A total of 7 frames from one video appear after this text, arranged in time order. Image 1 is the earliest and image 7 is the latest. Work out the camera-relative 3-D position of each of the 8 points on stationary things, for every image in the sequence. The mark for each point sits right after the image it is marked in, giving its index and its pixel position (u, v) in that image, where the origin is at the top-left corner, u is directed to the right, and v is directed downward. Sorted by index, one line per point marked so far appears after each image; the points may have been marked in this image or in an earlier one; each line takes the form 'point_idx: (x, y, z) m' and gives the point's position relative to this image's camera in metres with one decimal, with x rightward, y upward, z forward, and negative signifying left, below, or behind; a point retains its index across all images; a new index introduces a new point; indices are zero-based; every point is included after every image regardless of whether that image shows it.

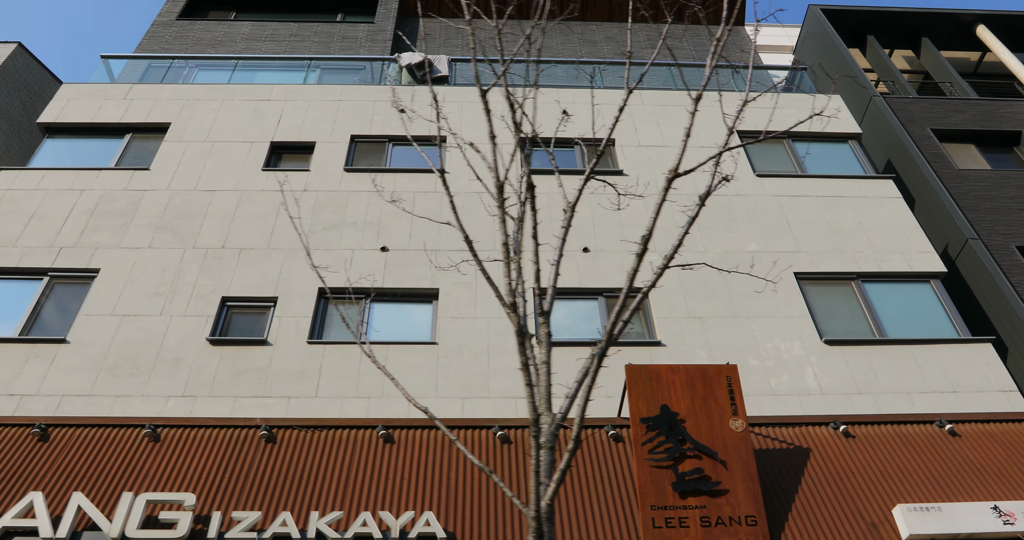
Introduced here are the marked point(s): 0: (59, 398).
0: (-6.2, -1.8, +10.8) m
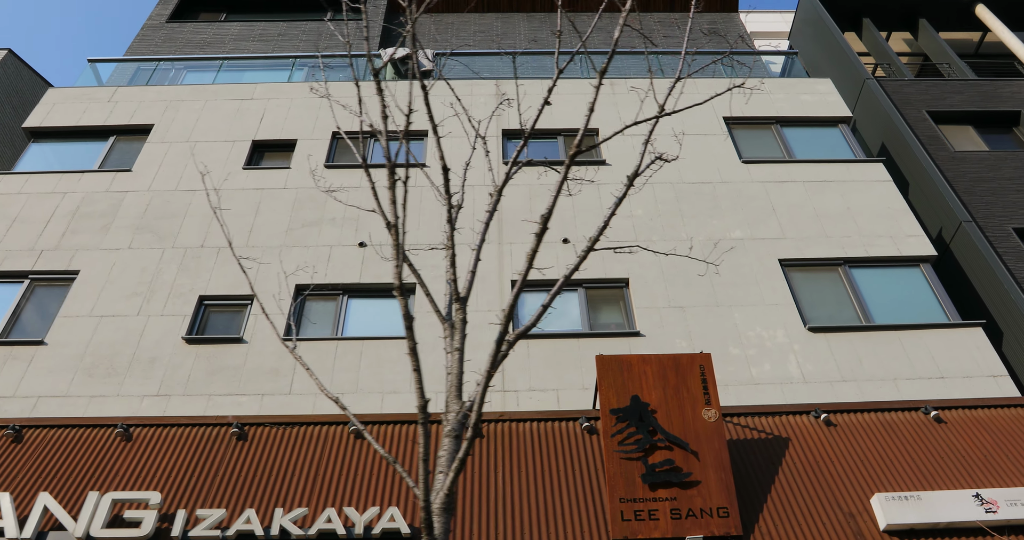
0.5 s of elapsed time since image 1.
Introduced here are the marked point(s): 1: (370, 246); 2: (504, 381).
0: (-6.6, -1.8, +10.9) m
1: (-2.3, +0.4, +12.9) m
2: (-0.1, -1.6, +11.1) m
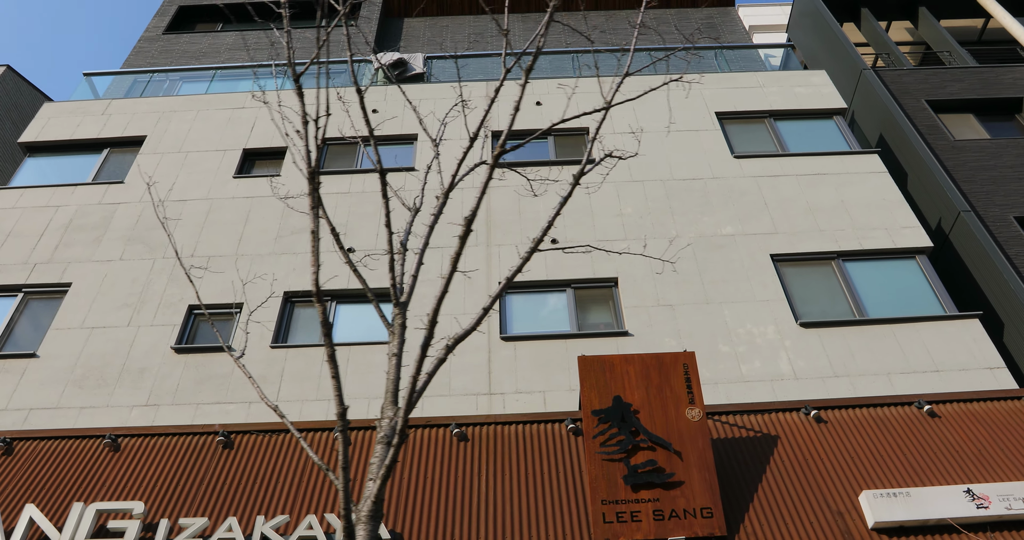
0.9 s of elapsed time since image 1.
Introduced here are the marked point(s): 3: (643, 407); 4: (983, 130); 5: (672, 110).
0: (-6.8, -2.0, +11.0) m
1: (-2.5, +0.3, +12.9) m
2: (-0.3, -1.6, +11.0) m
3: (+1.6, -1.6, +9.4) m
4: (+10.1, +3.0, +16.9) m
5: (+3.2, +3.1, +15.5) m
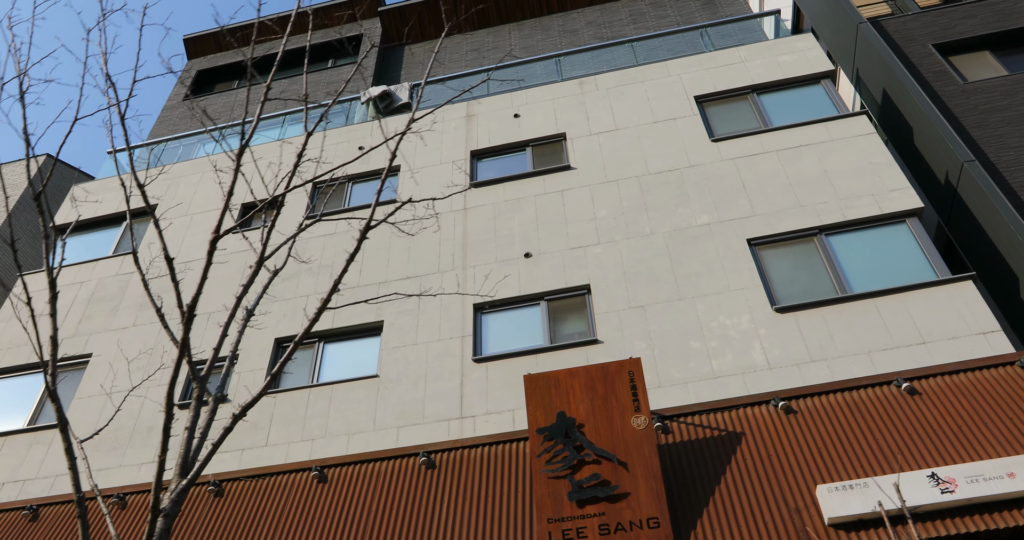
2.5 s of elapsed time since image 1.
0: (-7.0, -3.2, +12.0) m
1: (-2.9, -0.3, +13.4) m
2: (-0.7, -2.0, +11.2) m
3: (+0.9, -1.8, +9.4) m
4: (+9.7, +4.0, +15.6) m
5: (+2.7, +3.3, +15.2) m
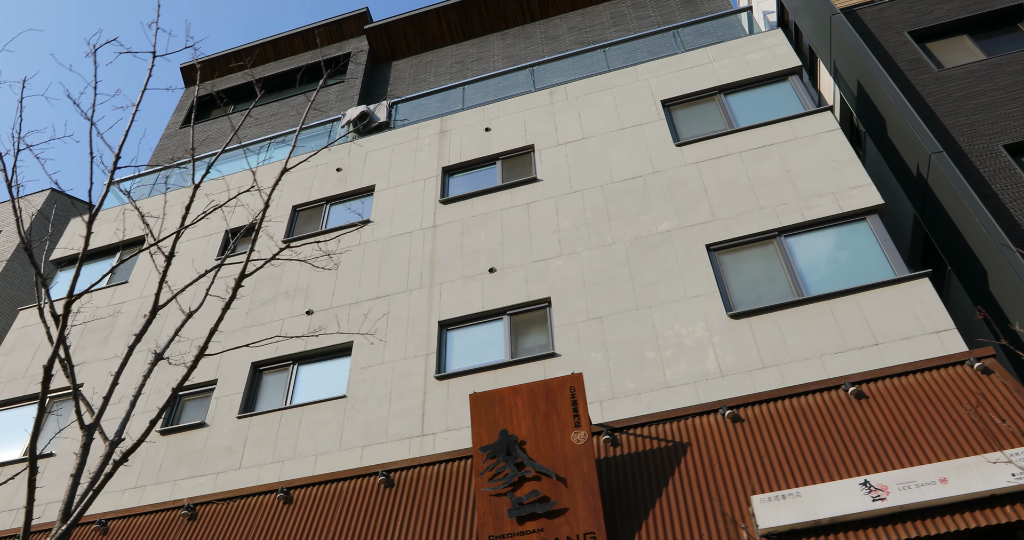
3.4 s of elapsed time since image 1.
0: (-7.5, -3.8, +12.6) m
1: (-3.4, -0.7, +13.7) m
2: (-1.3, -2.3, +11.4) m
3: (+0.2, -2.0, +9.5) m
4: (+9.1, +4.3, +15.3) m
5: (+2.1, +3.1, +15.2) m
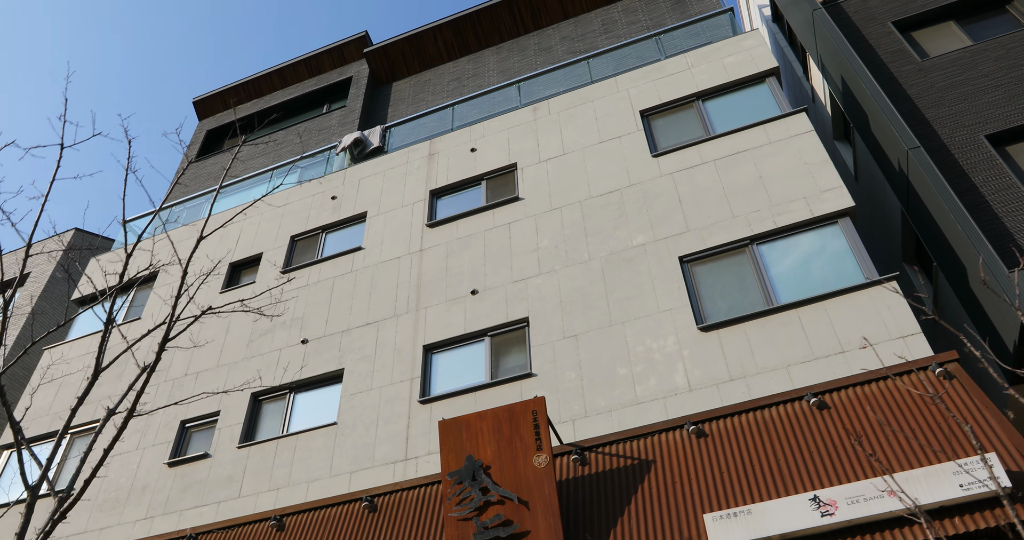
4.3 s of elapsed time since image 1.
0: (-7.6, -4.6, +13.4) m
1: (-3.6, -1.3, +14.2) m
2: (-1.6, -2.7, +11.8) m
3: (-0.2, -2.4, +9.8) m
4: (+8.6, +4.4, +15.0) m
5: (+1.7, +2.9, +15.4) m
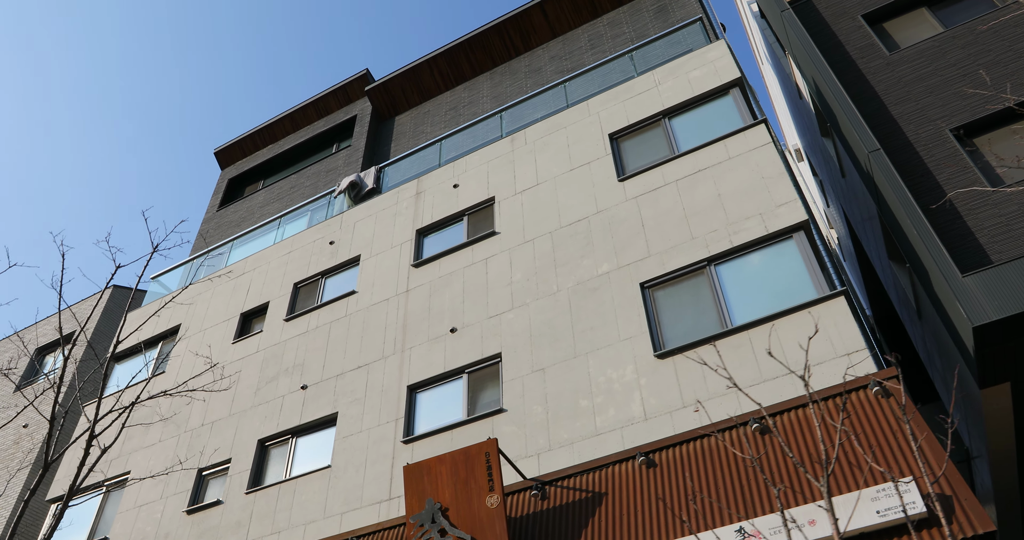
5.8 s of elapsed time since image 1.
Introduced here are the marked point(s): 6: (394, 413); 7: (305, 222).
0: (-7.6, -5.8, +14.6) m
1: (-3.9, -2.2, +15.0) m
2: (-1.9, -3.5, +12.4) m
3: (-0.8, -3.1, +10.3) m
4: (+7.9, +4.6, +14.6) m
5: (+1.2, +2.4, +15.7) m
6: (-2.0, -2.4, +13.5) m
7: (-5.1, +1.2, +19.3) m
